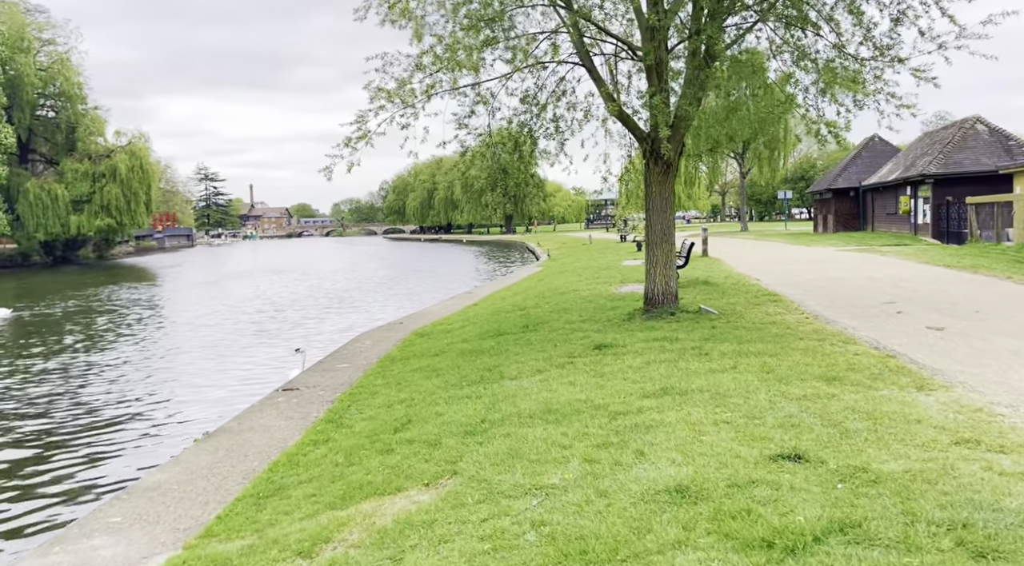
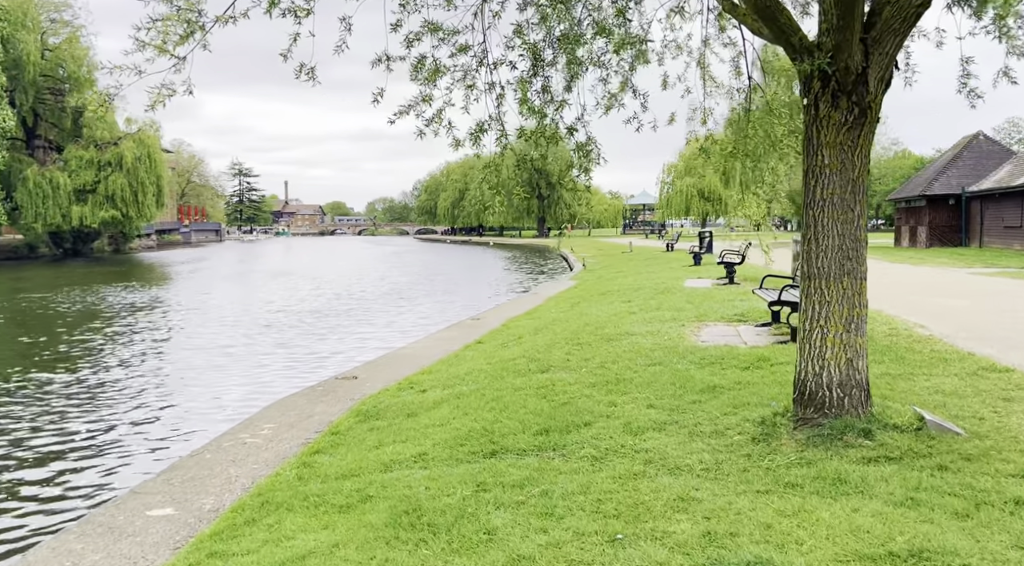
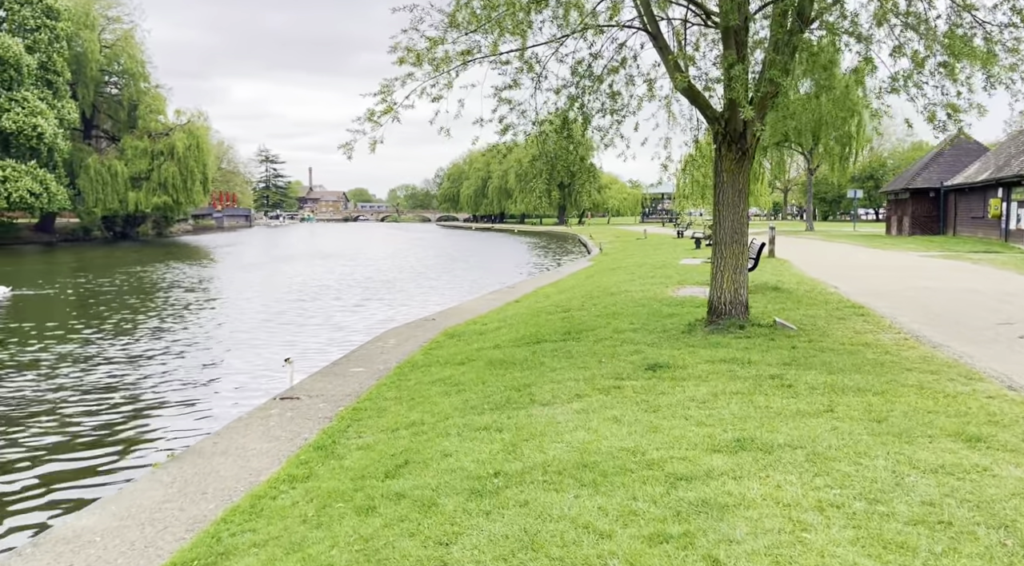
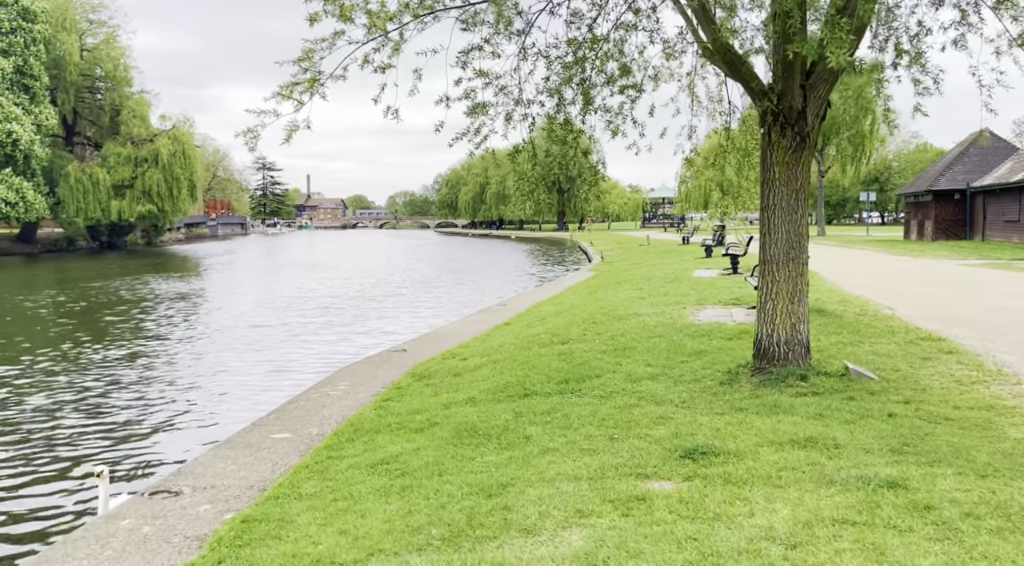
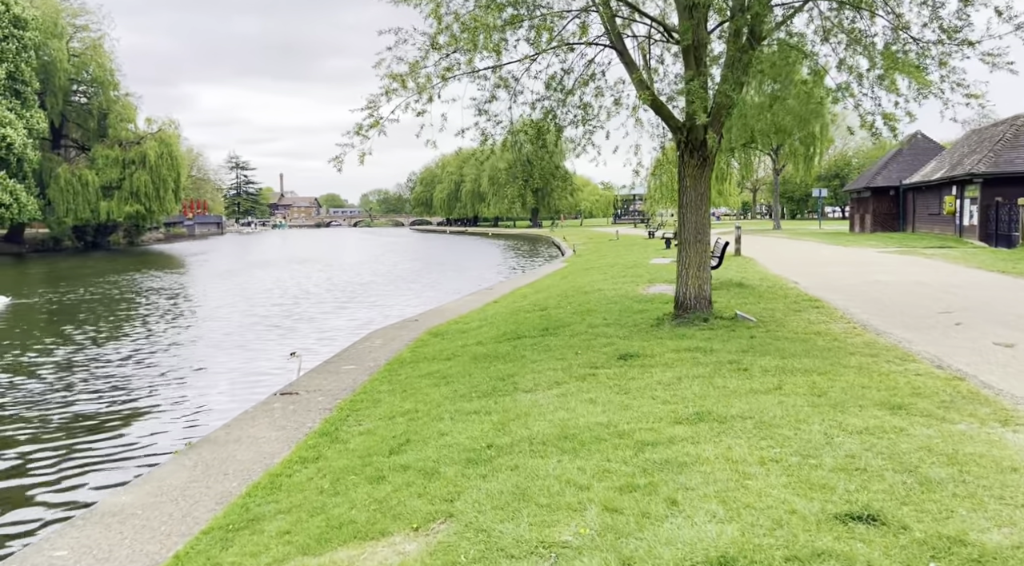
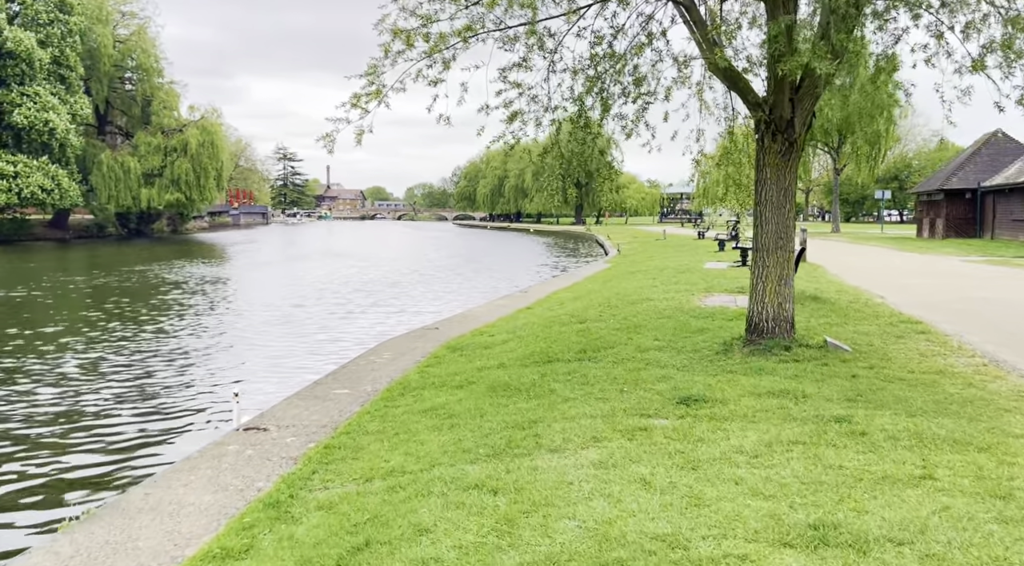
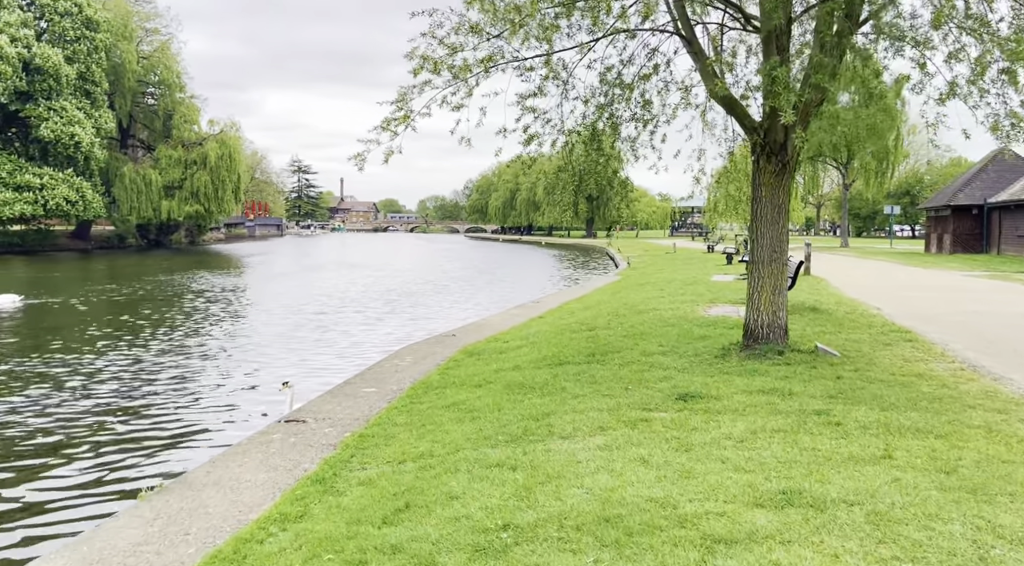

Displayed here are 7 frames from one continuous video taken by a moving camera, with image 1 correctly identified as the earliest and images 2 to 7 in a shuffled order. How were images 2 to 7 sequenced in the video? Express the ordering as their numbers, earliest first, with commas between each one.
5, 3, 7, 6, 4, 2
